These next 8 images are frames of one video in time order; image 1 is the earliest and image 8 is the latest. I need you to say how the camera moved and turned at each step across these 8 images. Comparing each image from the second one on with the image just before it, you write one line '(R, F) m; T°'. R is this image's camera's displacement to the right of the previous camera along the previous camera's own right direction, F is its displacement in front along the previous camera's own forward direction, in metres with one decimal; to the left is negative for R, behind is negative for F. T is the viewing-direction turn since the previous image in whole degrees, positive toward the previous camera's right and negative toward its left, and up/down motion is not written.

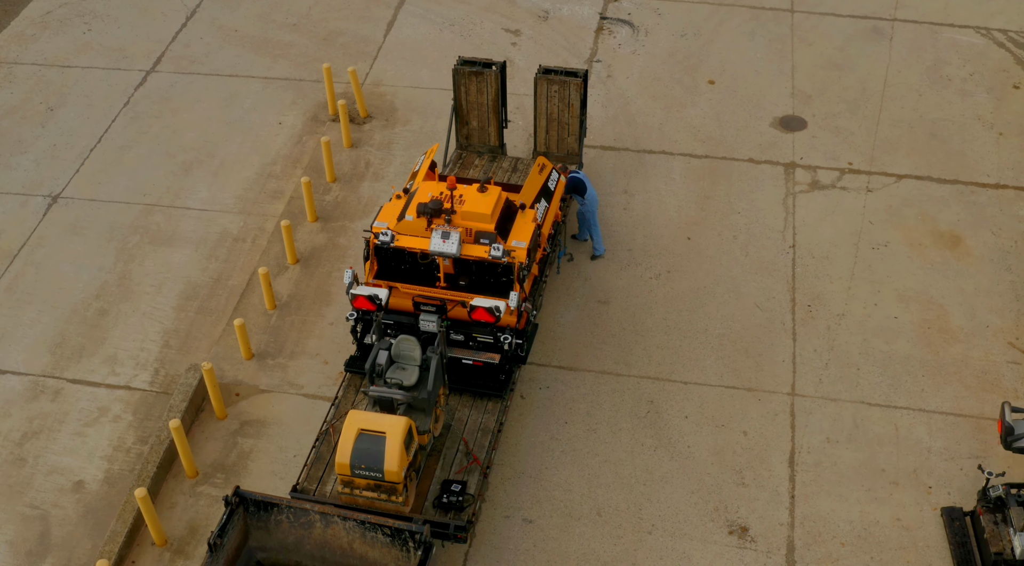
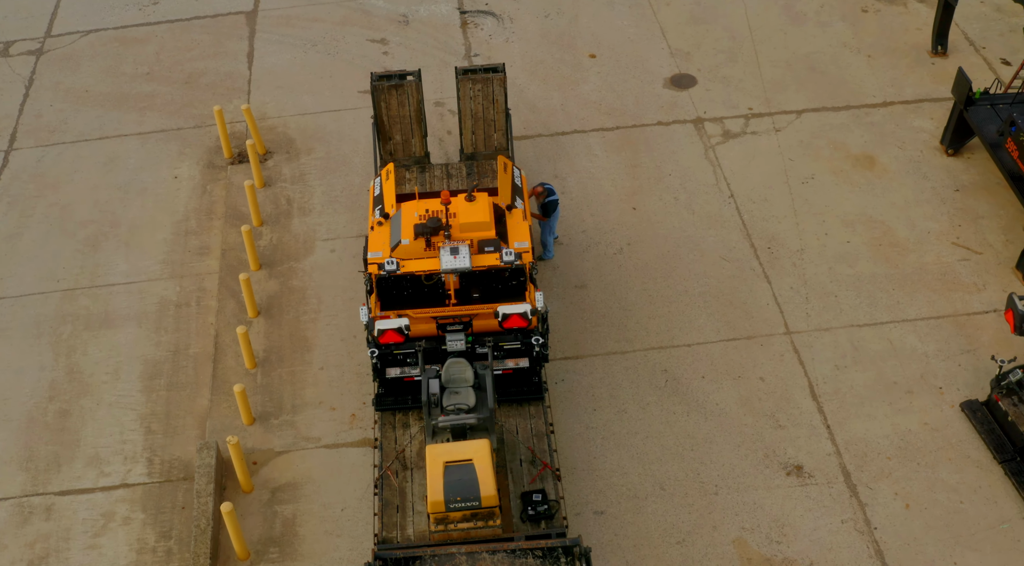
(-2.1, +0.5) m; +11°
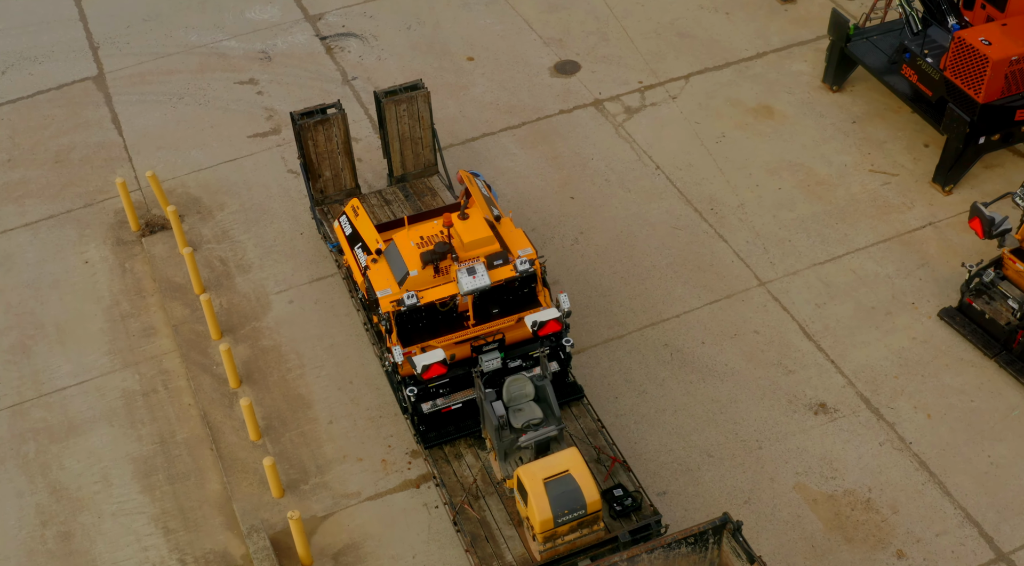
(-2.1, +0.3) m; +11°
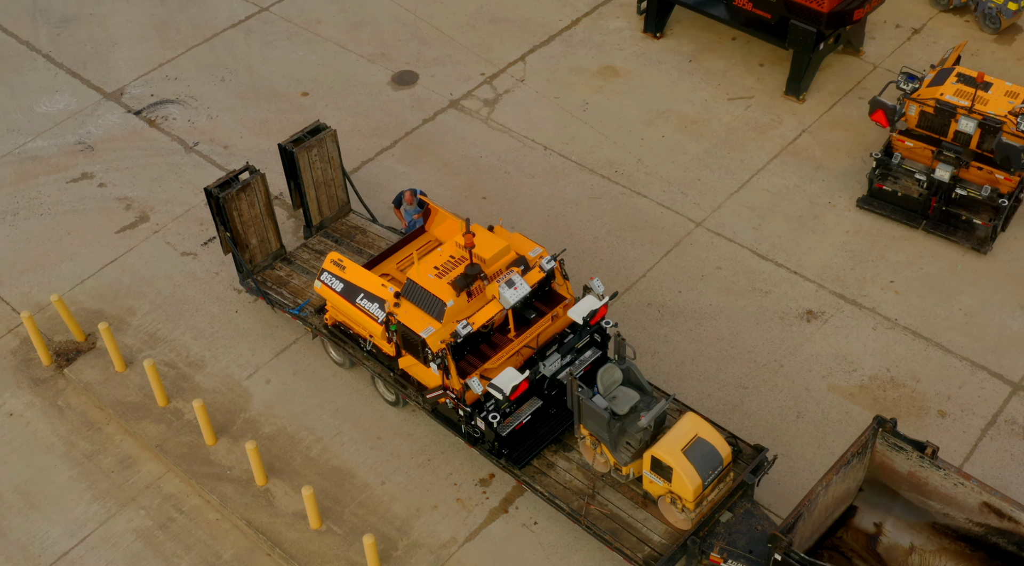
(-2.9, +0.4) m; +15°
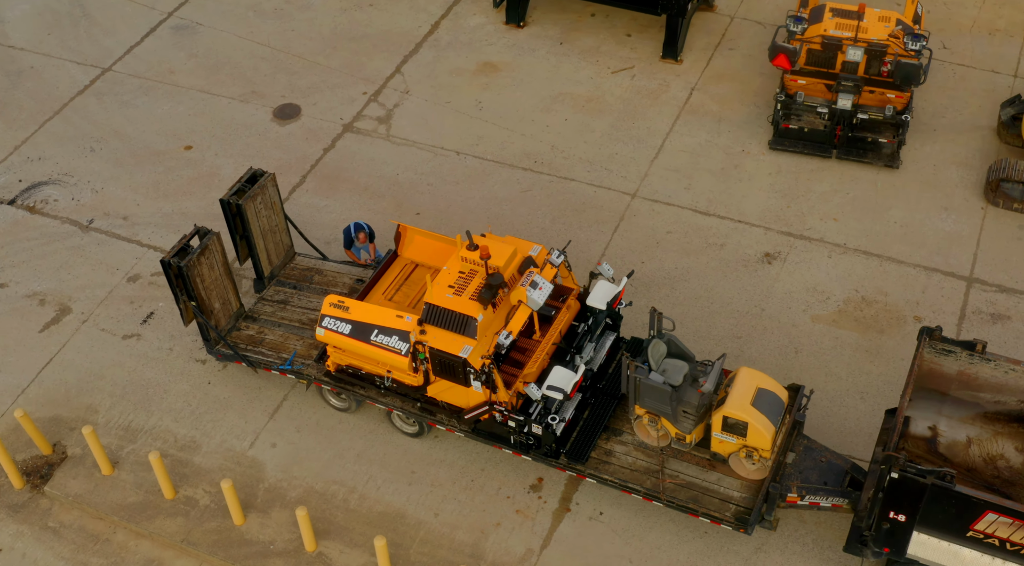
(-2.1, +0.2) m; +11°
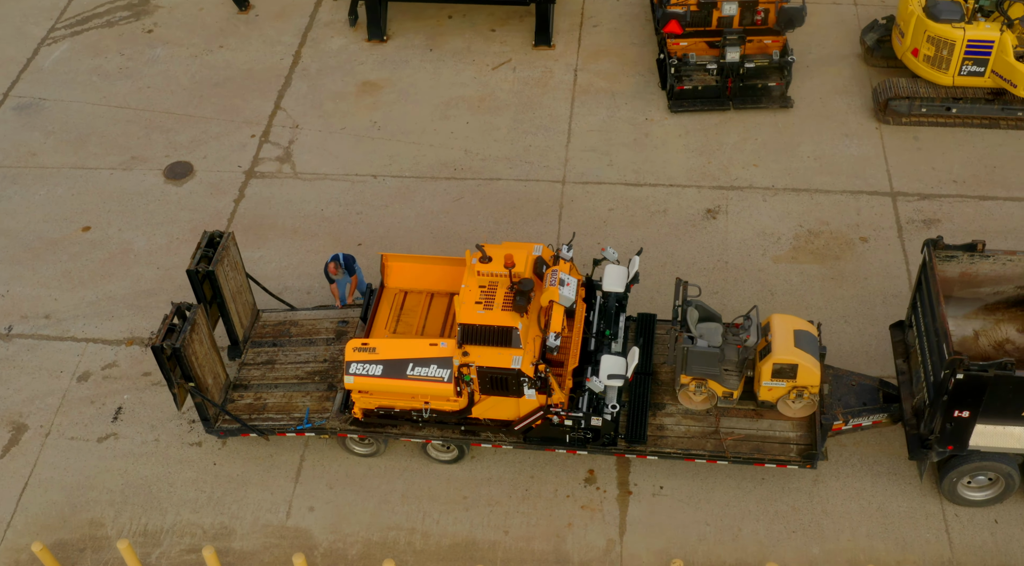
(-2.2, +0.3) m; +11°
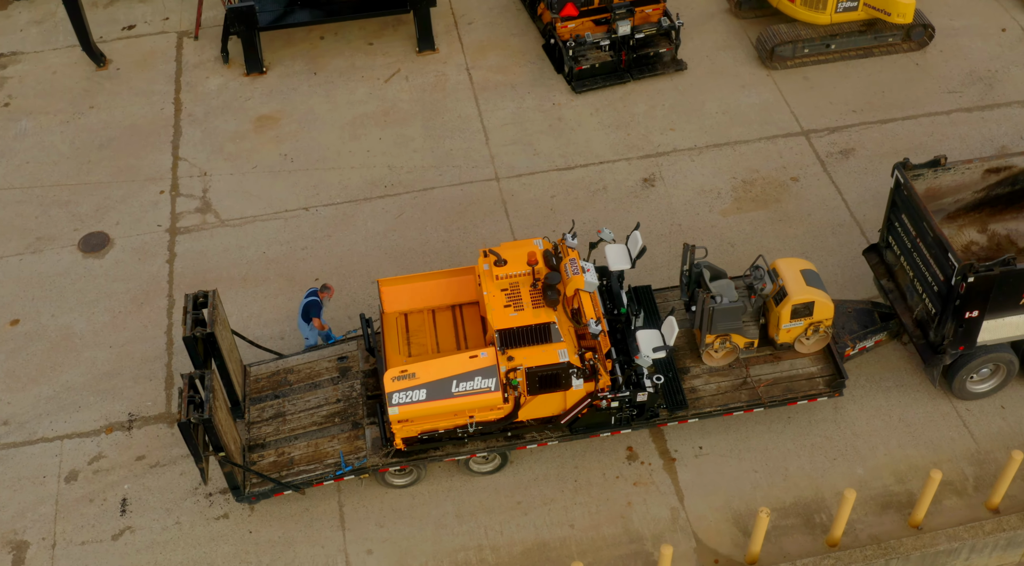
(-2.0, +0.2) m; +10°
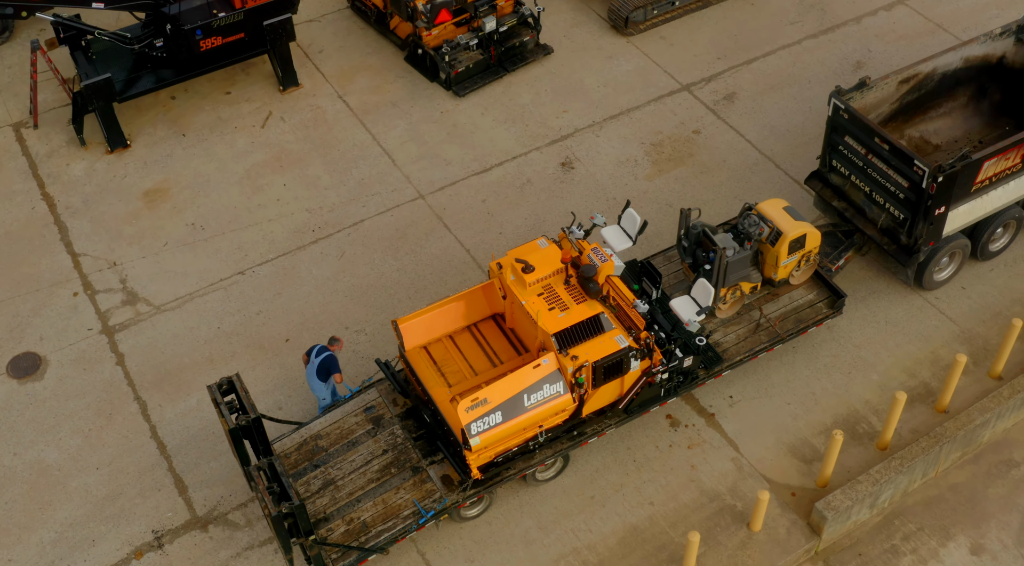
(-2.5, +0.2) m; +12°
